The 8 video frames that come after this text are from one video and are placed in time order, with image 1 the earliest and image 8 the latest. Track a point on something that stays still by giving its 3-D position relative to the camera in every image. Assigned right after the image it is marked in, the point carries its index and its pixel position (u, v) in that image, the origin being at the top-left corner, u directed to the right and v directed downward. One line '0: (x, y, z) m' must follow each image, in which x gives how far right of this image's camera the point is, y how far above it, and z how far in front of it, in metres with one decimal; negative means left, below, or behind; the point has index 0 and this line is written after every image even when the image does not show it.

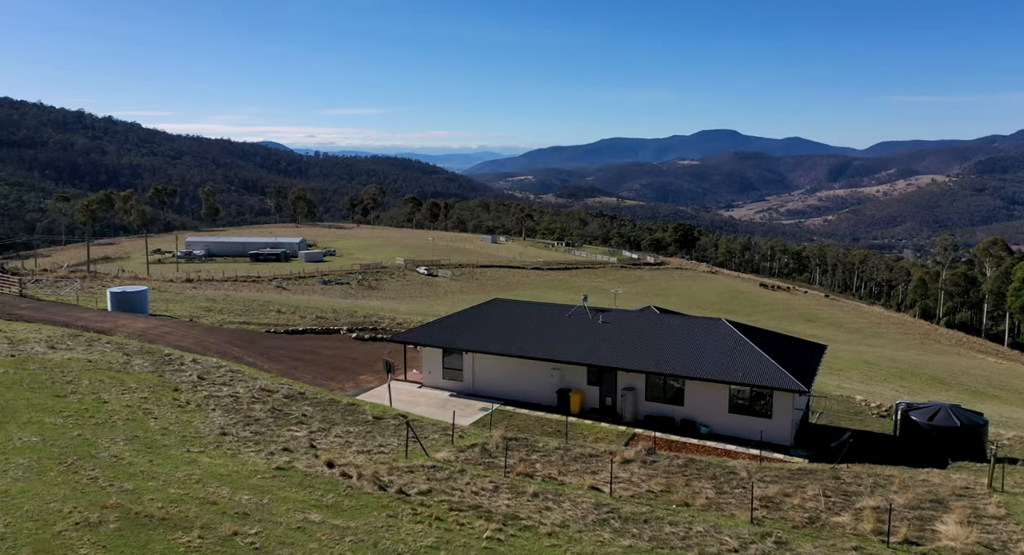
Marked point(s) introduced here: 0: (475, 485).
0: (-0.5, -3.2, +11.4) m
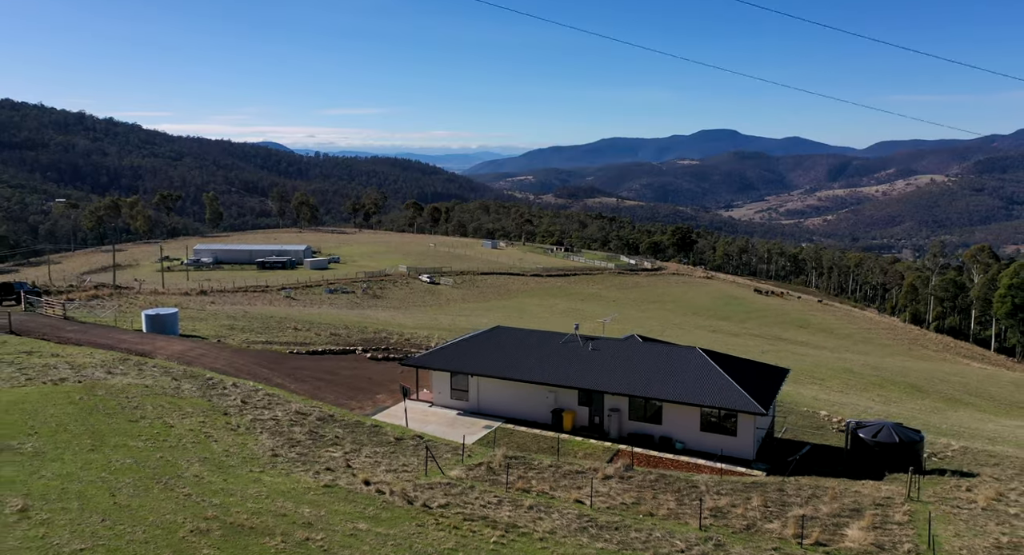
0: (-0.5, -3.7, +12.8) m
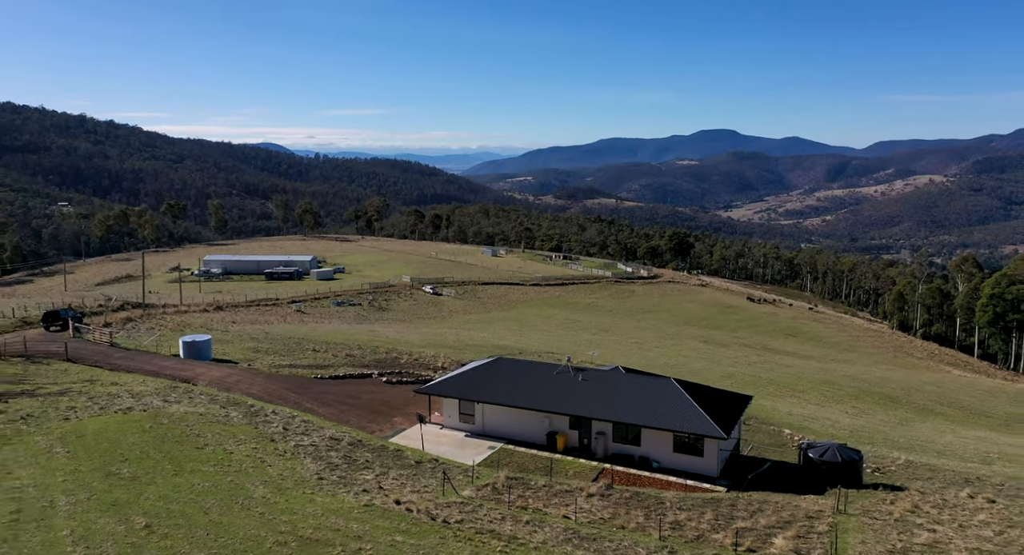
0: (-0.5, -4.4, +14.6) m
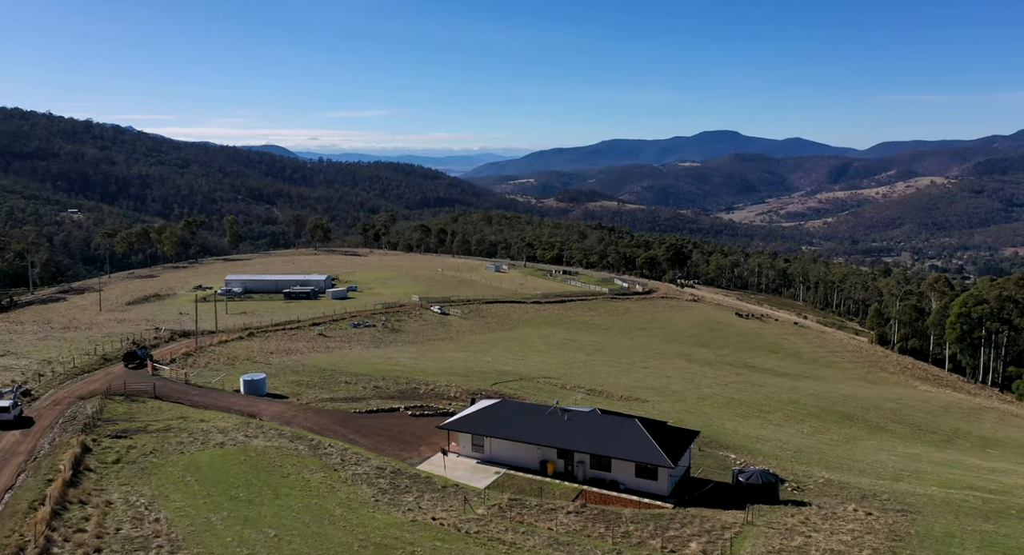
0: (-0.4, -5.8, +18.4) m
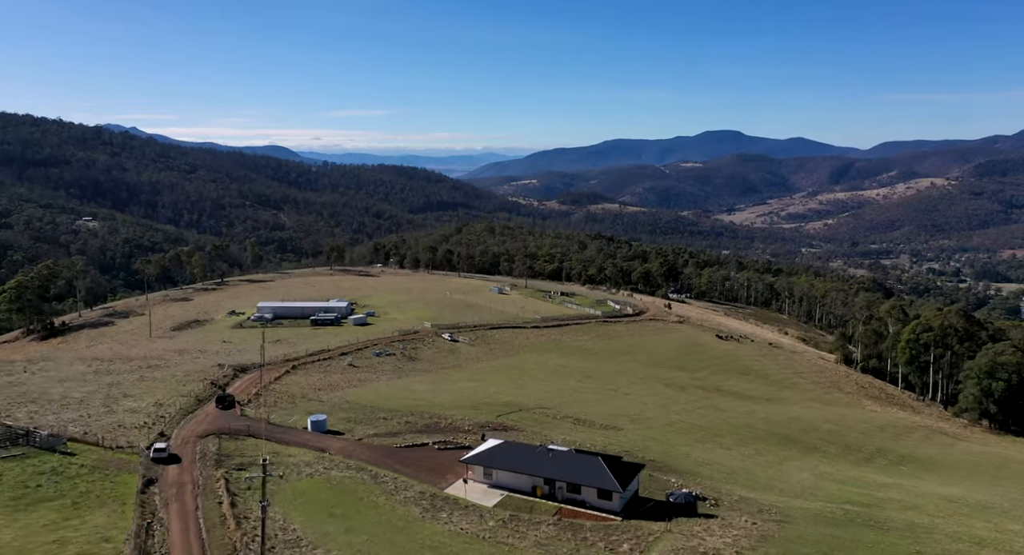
0: (-0.4, -8.2, +25.6) m
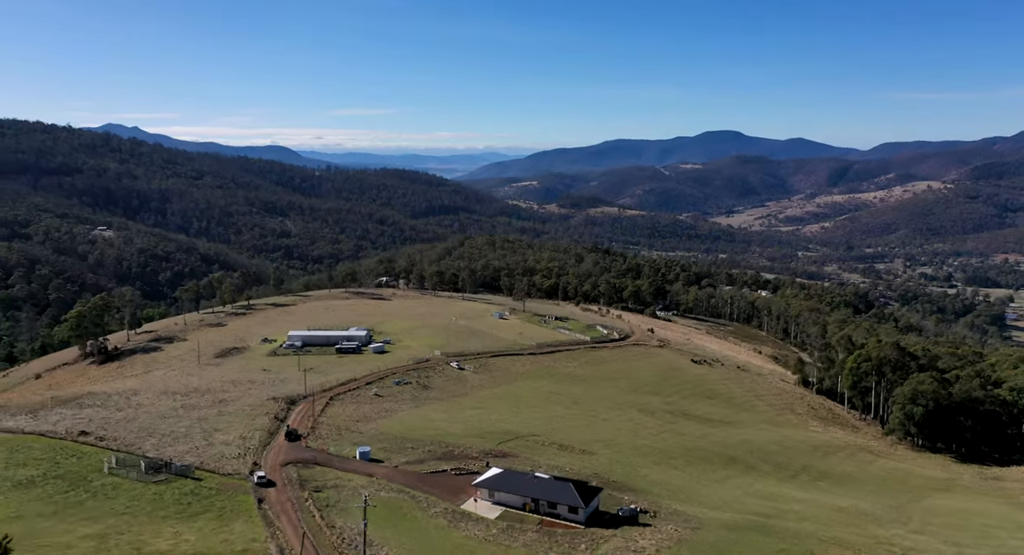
0: (-0.6, -11.6, +35.4) m
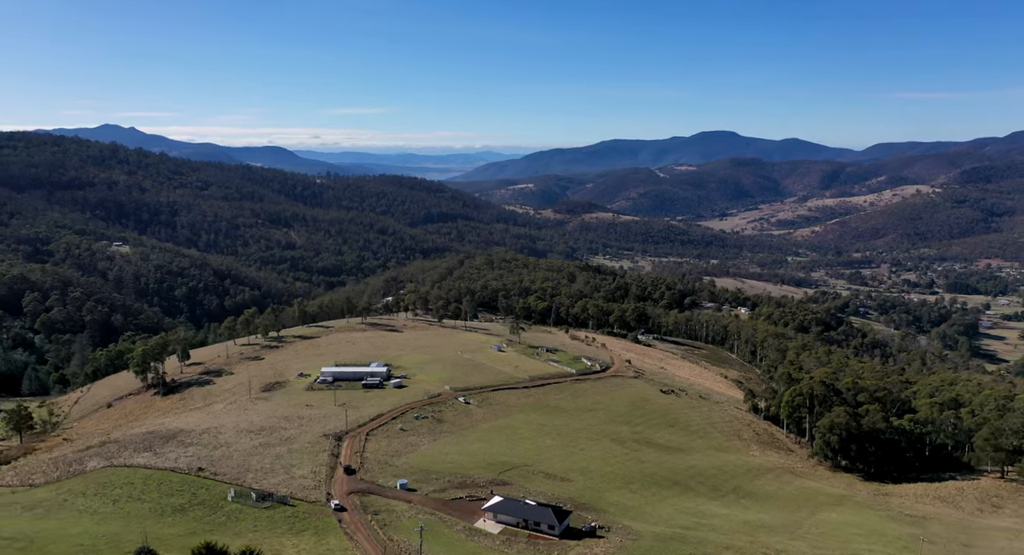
0: (-0.8, -17.3, +50.7) m
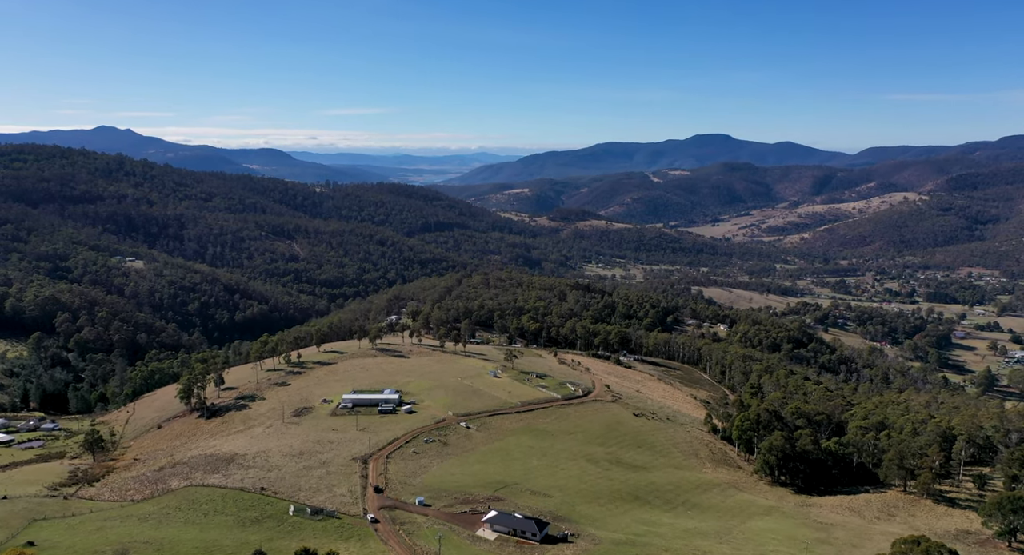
0: (-1.4, -23.1, +66.7) m
